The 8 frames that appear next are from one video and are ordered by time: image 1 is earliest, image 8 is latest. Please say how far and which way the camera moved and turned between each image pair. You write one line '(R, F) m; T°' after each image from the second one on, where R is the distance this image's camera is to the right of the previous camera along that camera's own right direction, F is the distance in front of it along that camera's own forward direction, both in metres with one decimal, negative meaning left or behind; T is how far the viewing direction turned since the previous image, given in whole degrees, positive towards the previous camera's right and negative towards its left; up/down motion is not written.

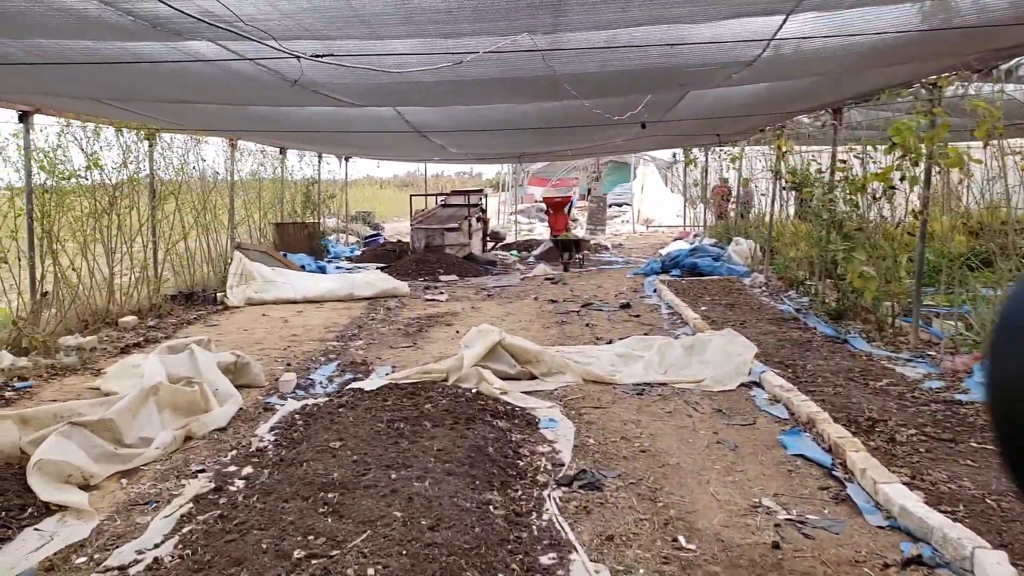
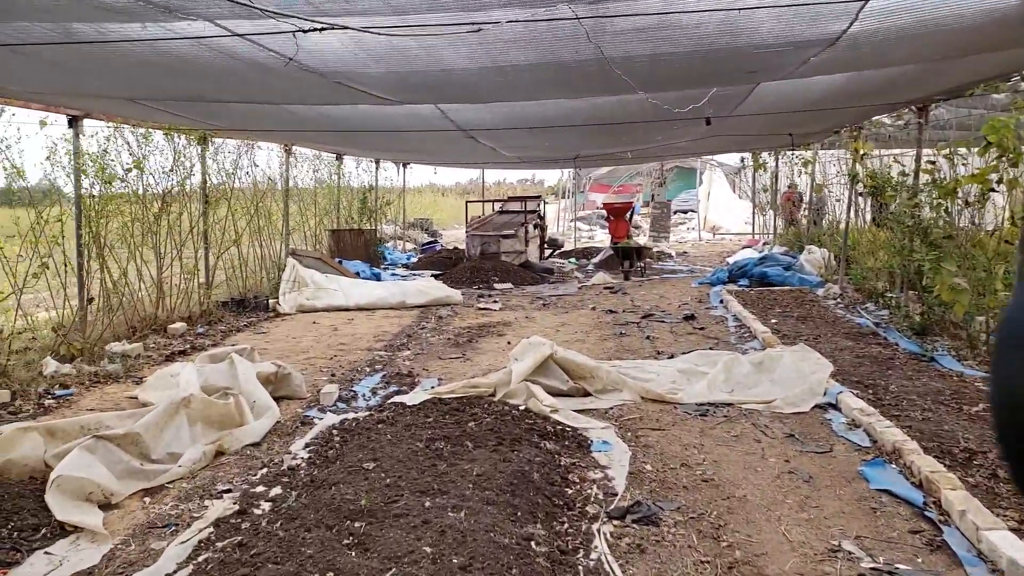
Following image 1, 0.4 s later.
(+0.1, +0.3) m; -4°
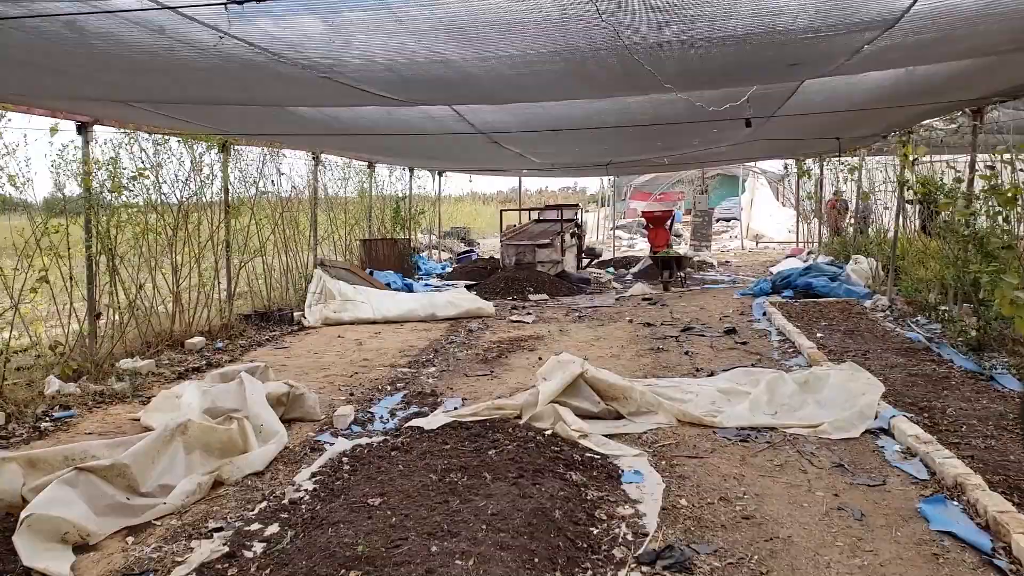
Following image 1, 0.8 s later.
(+0.1, +0.3) m; -3°
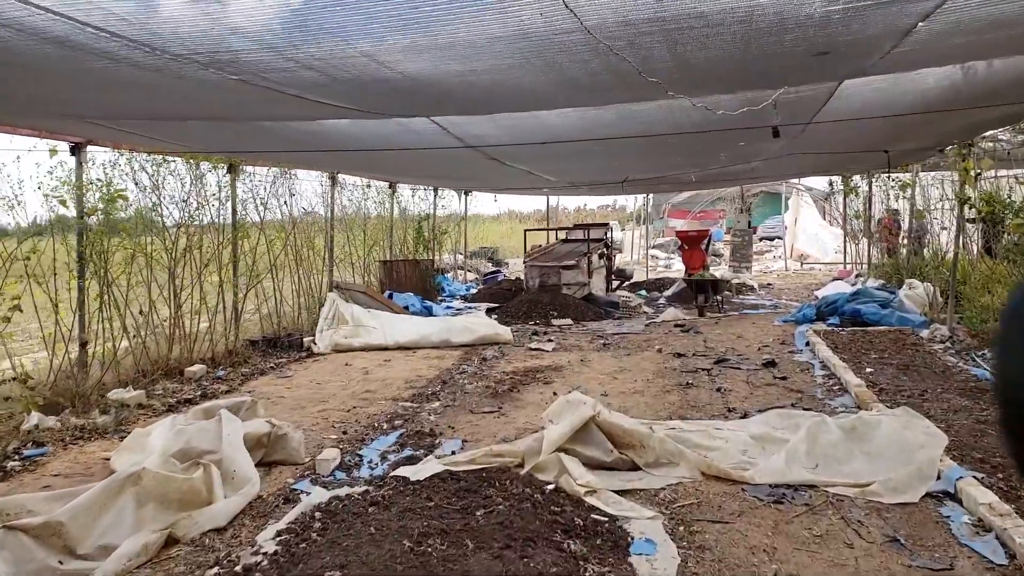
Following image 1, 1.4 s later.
(+0.2, +0.5) m; -3°
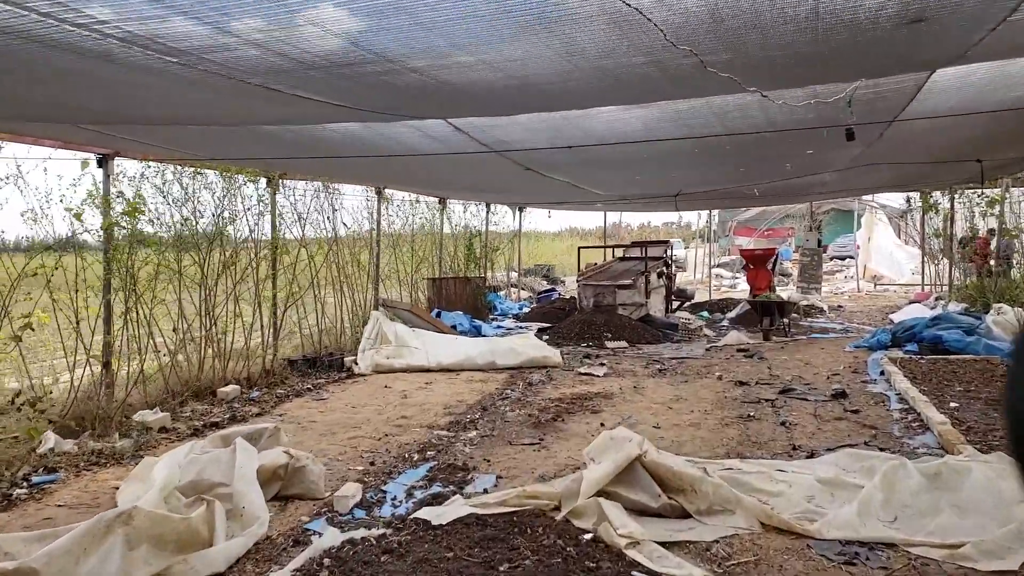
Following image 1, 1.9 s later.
(+0.1, +0.4) m; -4°
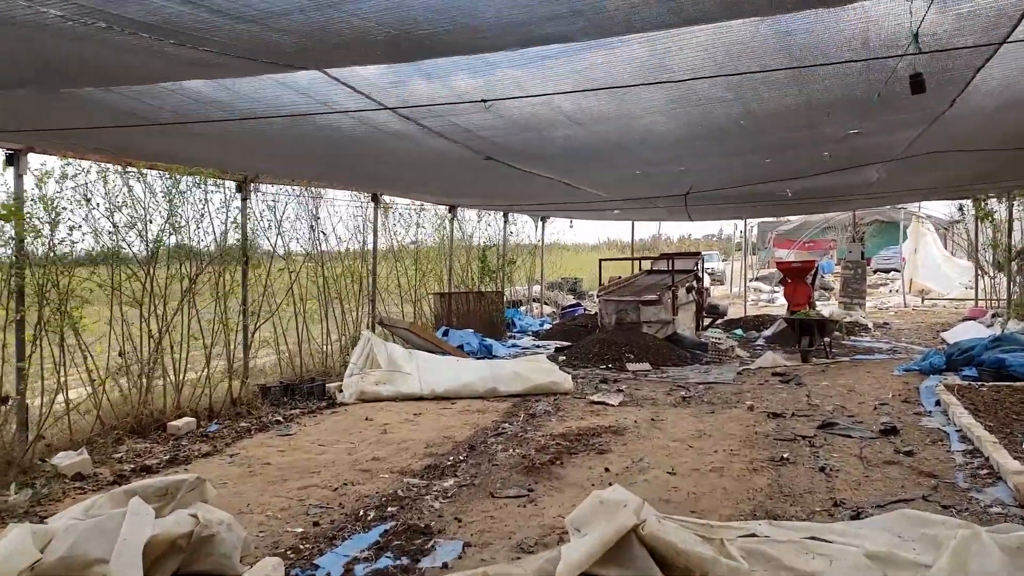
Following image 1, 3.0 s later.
(+0.3, +0.8) m; -2°
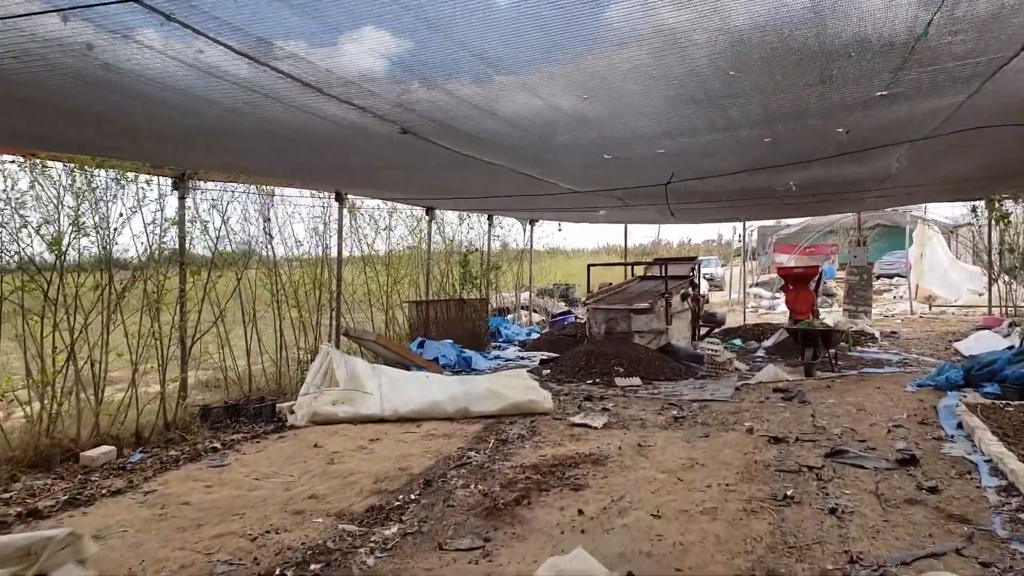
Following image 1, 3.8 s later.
(+0.2, +0.6) m; 0°
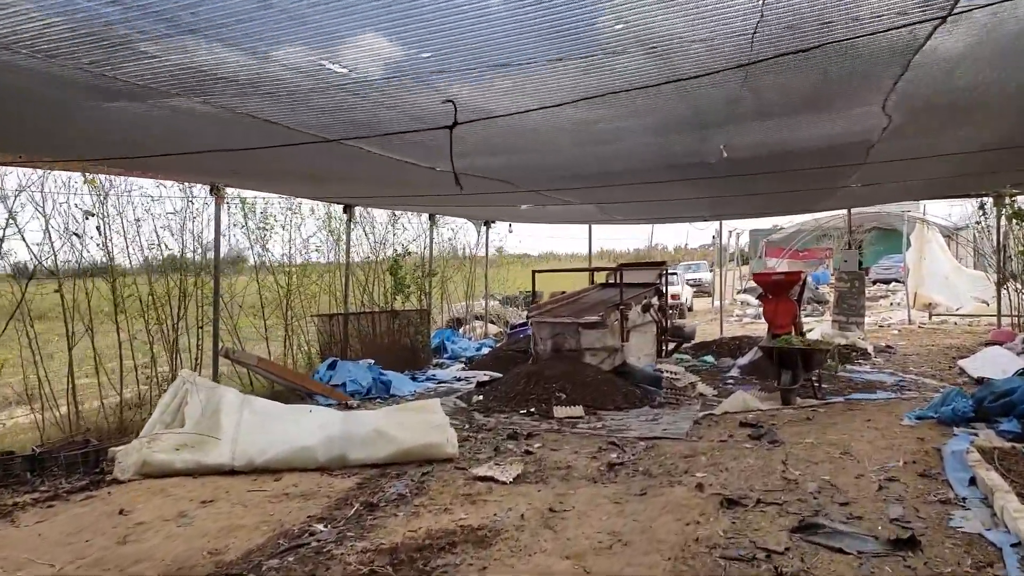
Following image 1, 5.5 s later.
(+0.5, +1.2) m; 0°
